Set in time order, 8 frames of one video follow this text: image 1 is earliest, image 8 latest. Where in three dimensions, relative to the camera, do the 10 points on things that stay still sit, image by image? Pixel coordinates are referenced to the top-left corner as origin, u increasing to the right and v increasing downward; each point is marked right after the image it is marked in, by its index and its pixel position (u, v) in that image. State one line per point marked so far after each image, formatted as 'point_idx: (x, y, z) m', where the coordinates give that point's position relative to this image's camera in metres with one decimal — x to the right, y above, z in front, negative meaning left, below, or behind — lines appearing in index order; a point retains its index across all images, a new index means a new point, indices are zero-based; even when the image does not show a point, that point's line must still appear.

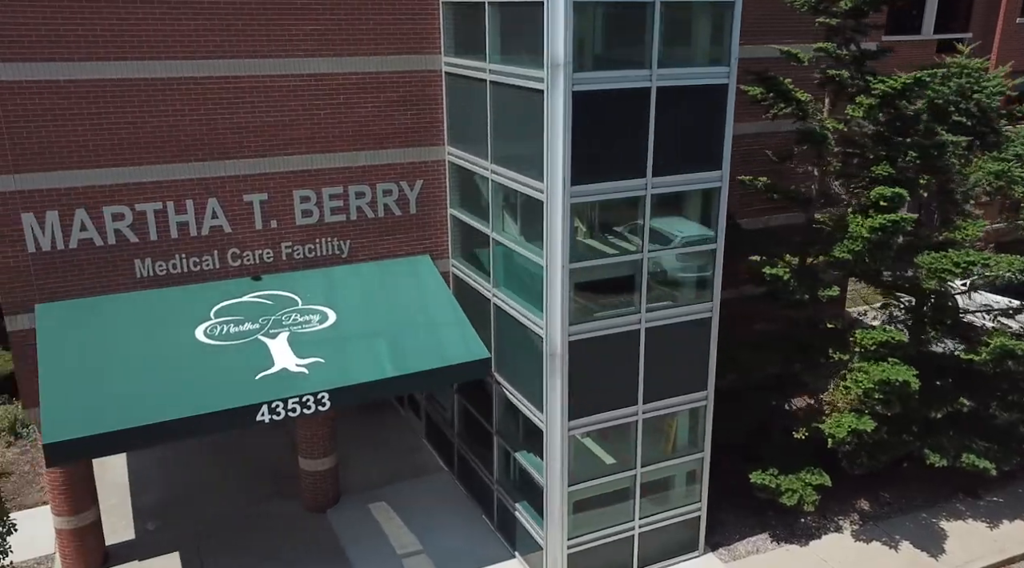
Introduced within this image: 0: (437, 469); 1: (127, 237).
0: (-1.6, -3.8, +19.4) m
1: (-5.8, +0.7, +14.3) m
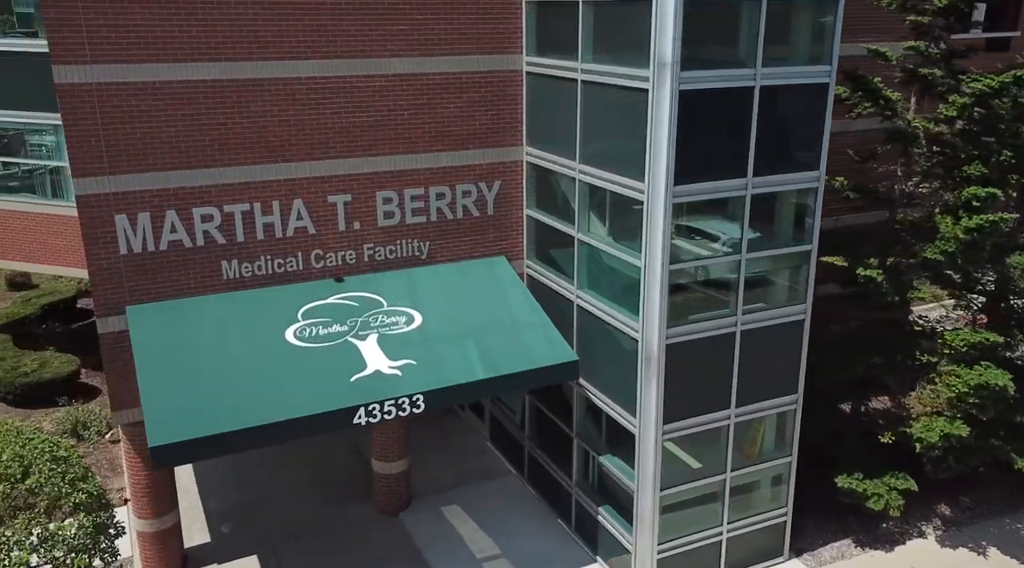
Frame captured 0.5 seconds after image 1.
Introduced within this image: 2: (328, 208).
0: (-0.2, -3.8, +19.3) m
1: (-4.4, +0.7, +14.2) m
2: (-2.9, +1.2, +15.0) m
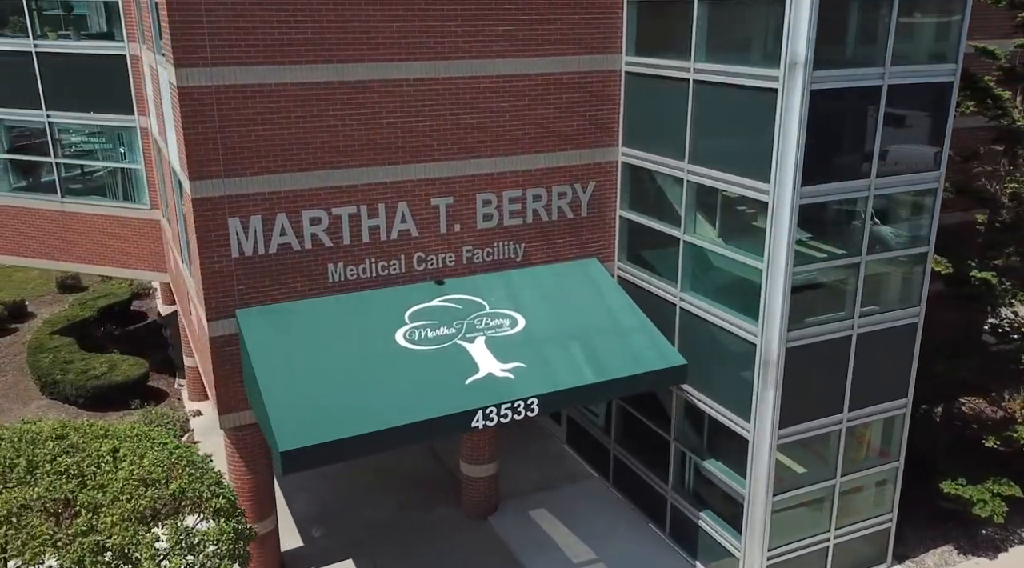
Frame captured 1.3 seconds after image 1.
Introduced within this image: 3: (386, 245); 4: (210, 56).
0: (+1.5, -3.9, +19.1) m
1: (-2.8, +0.6, +14.1) m
2: (-1.3, +1.2, +14.9) m
3: (-1.9, +0.6, +14.7) m
4: (-4.0, +3.1, +12.6) m
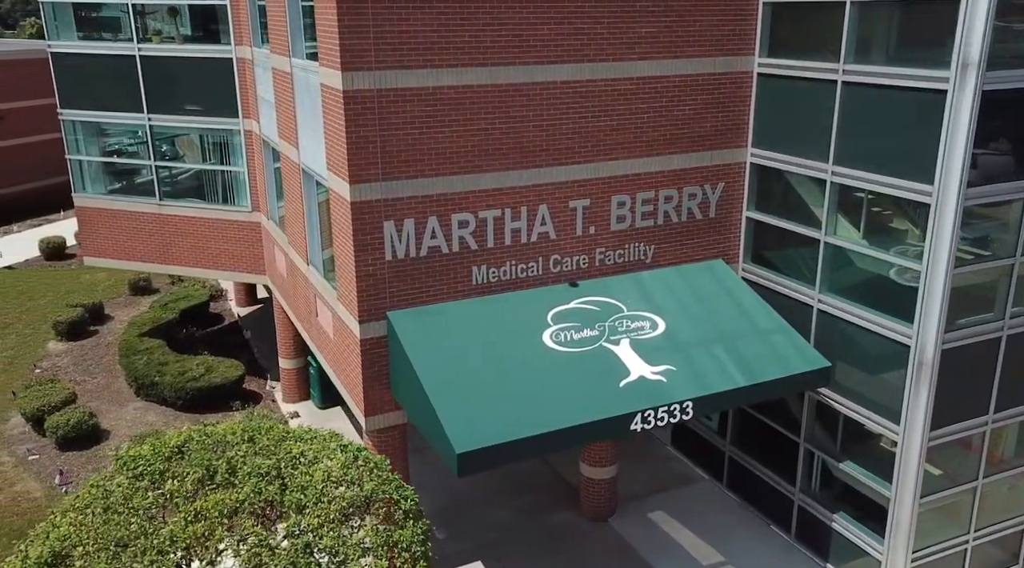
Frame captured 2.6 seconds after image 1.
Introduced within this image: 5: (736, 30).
0: (+3.8, -3.9, +19.1) m
1: (-0.6, +0.6, +14.2) m
2: (+0.9, +1.1, +14.9) m
3: (+0.2, +0.6, +14.7) m
4: (-1.8, +3.0, +12.7) m
5: (+3.6, +4.1, +15.3) m
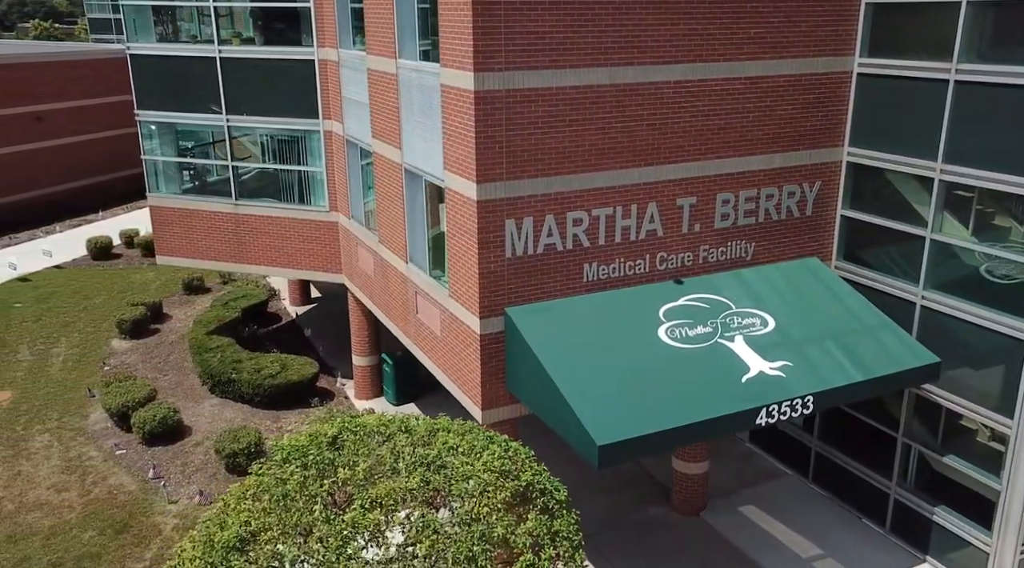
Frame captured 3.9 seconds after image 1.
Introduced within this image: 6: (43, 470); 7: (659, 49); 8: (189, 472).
0: (+5.5, -3.9, +19.3) m
1: (+1.1, +0.7, +14.4) m
2: (+2.6, +1.2, +15.2) m
3: (+2.0, +0.6, +15.0) m
4: (-0.1, +3.1, +12.9) m
5: (+5.4, +4.2, +15.6) m
6: (-9.9, -3.9, +20.0) m
7: (+2.2, +3.5, +14.1) m
8: (-6.7, -3.9, +19.6) m
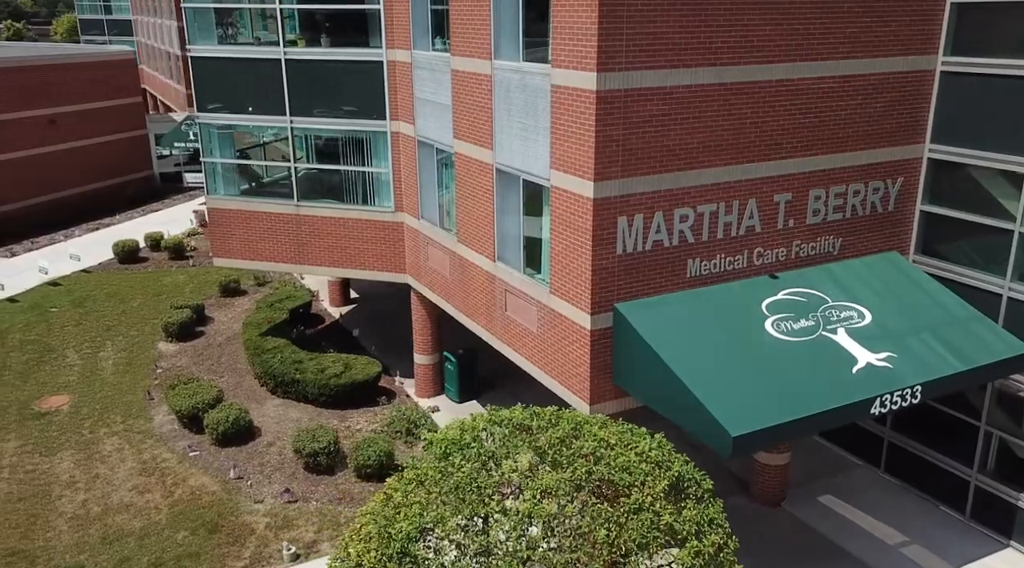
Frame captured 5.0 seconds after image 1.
0: (+7.1, -3.7, +19.7) m
1: (+2.8, +0.7, +14.7) m
2: (+4.3, +1.3, +15.5) m
3: (+3.6, +0.7, +15.3) m
4: (+1.6, +3.1, +13.2) m
5: (+7.0, +4.3, +15.9) m
6: (-8.3, -4.0, +20.0) m
7: (+3.8, +3.6, +14.4) m
8: (-5.1, -3.9, +19.8) m
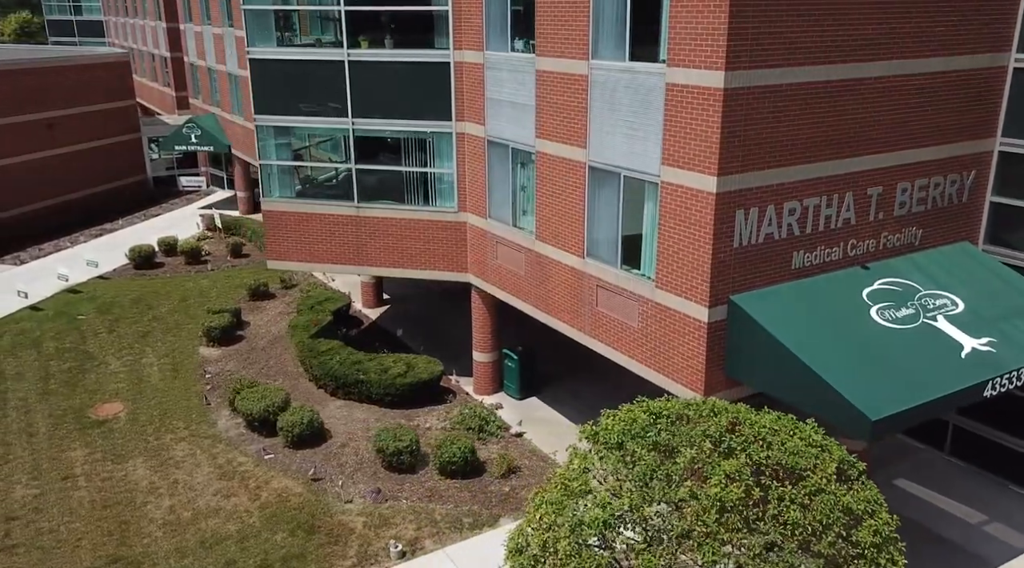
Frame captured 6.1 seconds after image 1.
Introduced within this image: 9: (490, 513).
0: (+8.8, -3.5, +20.4) m
1: (+4.6, +0.8, +15.2) m
2: (+6.0, +1.4, +16.0) m
3: (+5.4, +0.9, +15.8) m
4: (+3.4, +3.2, +13.6) m
5: (+8.6, +4.5, +16.6) m
6: (-6.6, -4.1, +20.0) m
7: (+5.6, +3.7, +14.9) m
8: (-3.4, -3.9, +19.9) m
9: (-0.4, -4.4, +18.2) m
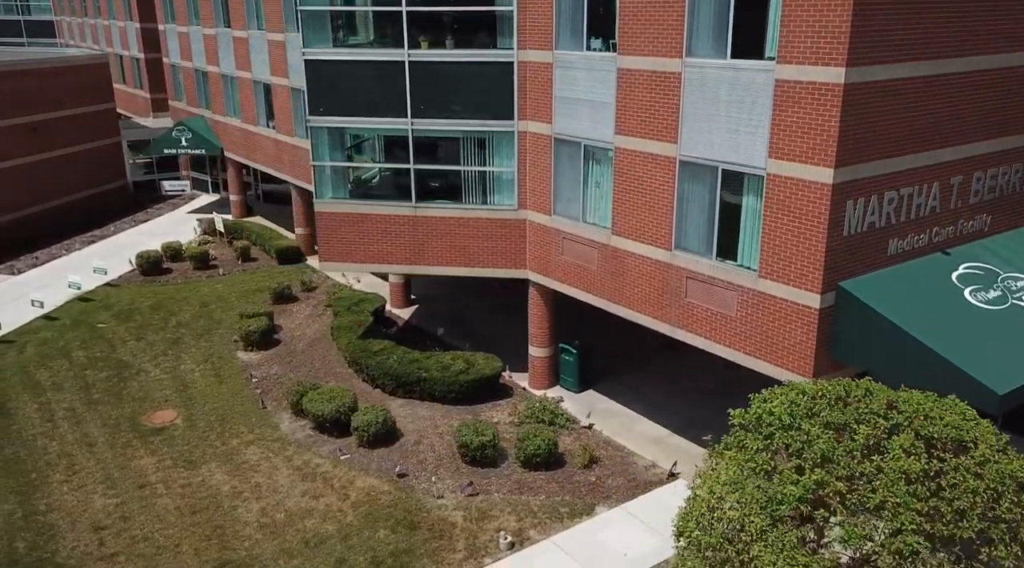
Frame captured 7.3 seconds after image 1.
0: (+10.5, -3.2, +21.3) m
1: (+6.4, +1.1, +15.9) m
2: (+7.8, +1.7, +16.8) m
3: (+7.2, +1.1, +16.5) m
4: (+5.3, +3.4, +14.2) m
5: (+10.3, +4.9, +17.5) m
6: (-4.9, -4.1, +20.0) m
7: (+7.4, +4.0, +15.7) m
8: (-1.7, -3.9, +20.1) m
9: (+1.4, -4.3, +18.6) m
